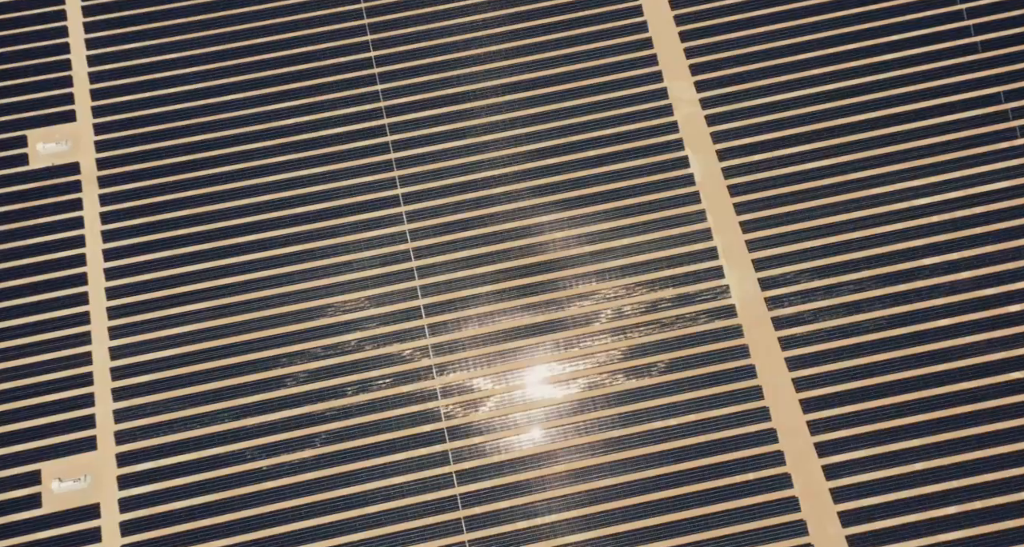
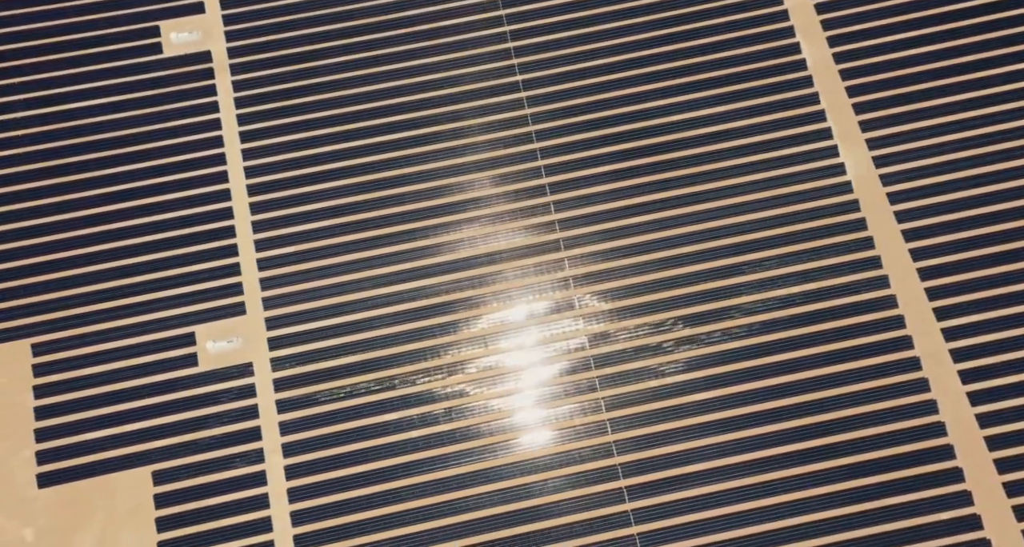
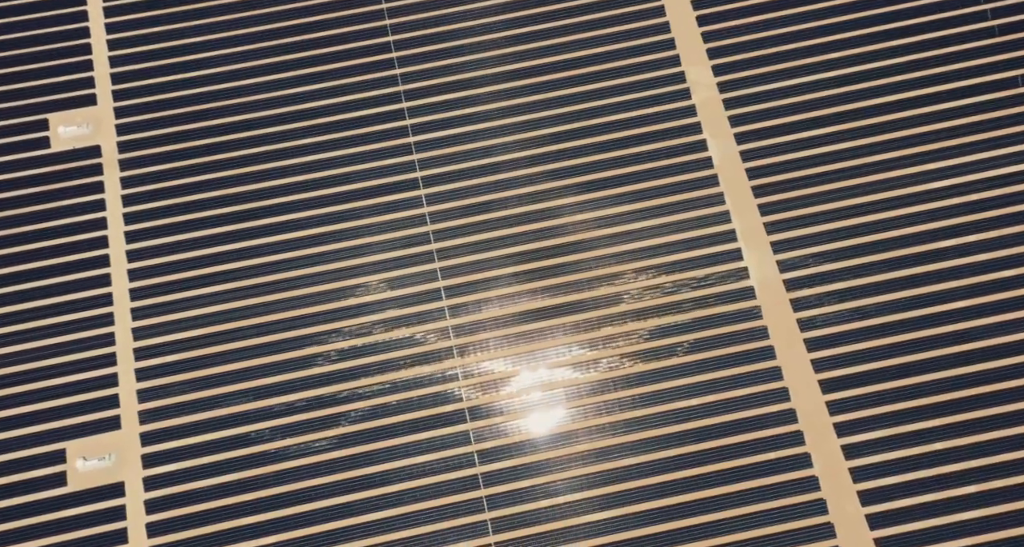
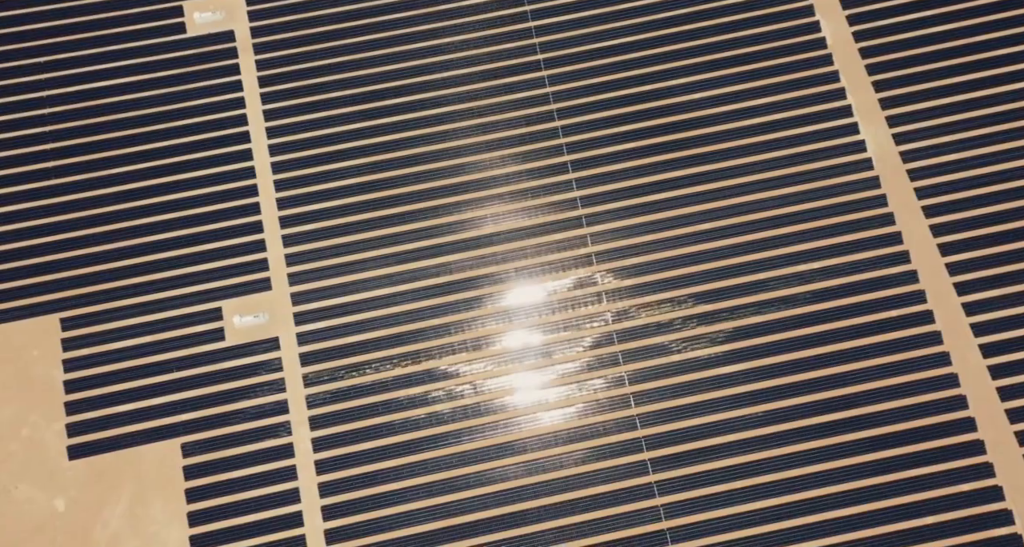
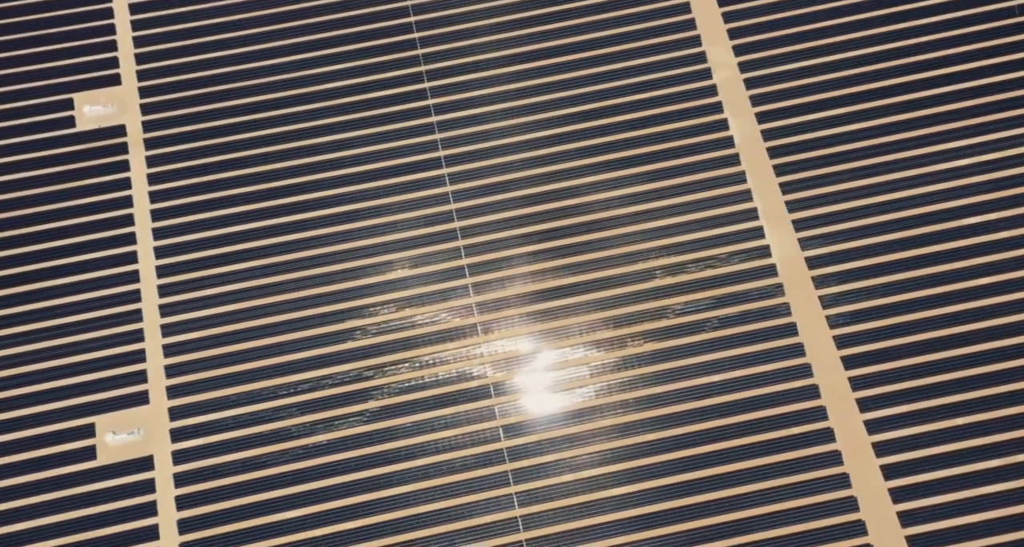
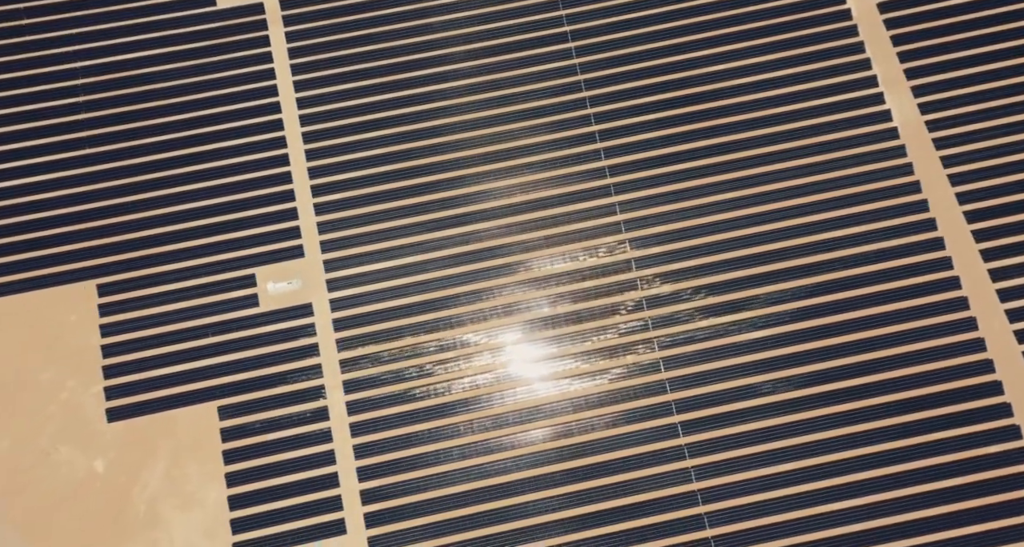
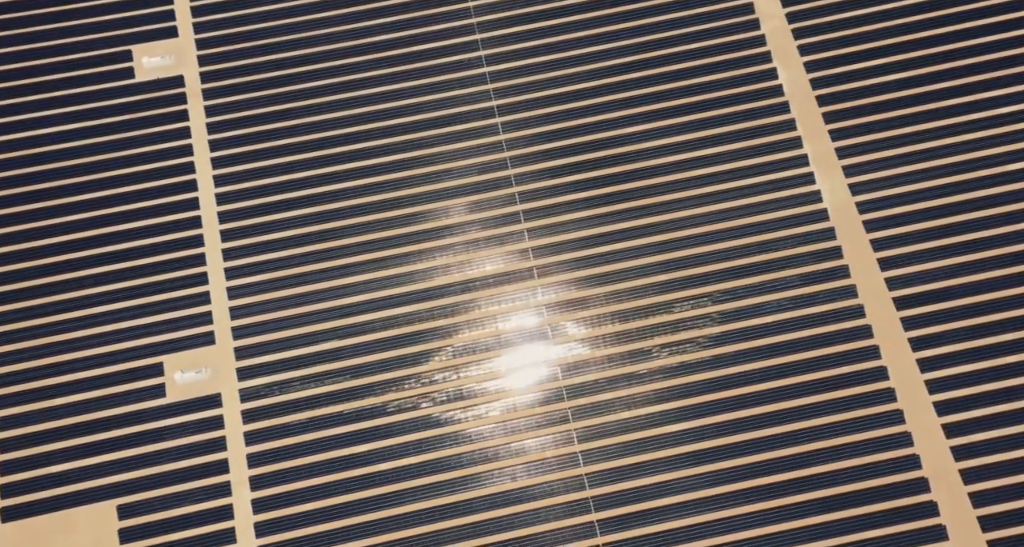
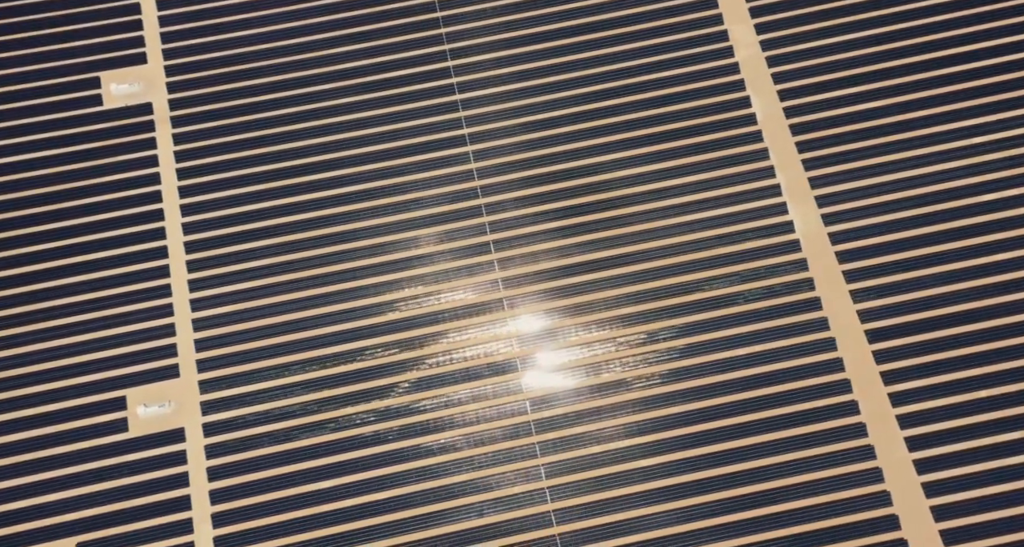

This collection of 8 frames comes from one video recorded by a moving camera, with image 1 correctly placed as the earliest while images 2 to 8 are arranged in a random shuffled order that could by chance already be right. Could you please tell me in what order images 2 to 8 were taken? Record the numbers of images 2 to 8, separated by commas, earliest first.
3, 5, 8, 7, 2, 4, 6
